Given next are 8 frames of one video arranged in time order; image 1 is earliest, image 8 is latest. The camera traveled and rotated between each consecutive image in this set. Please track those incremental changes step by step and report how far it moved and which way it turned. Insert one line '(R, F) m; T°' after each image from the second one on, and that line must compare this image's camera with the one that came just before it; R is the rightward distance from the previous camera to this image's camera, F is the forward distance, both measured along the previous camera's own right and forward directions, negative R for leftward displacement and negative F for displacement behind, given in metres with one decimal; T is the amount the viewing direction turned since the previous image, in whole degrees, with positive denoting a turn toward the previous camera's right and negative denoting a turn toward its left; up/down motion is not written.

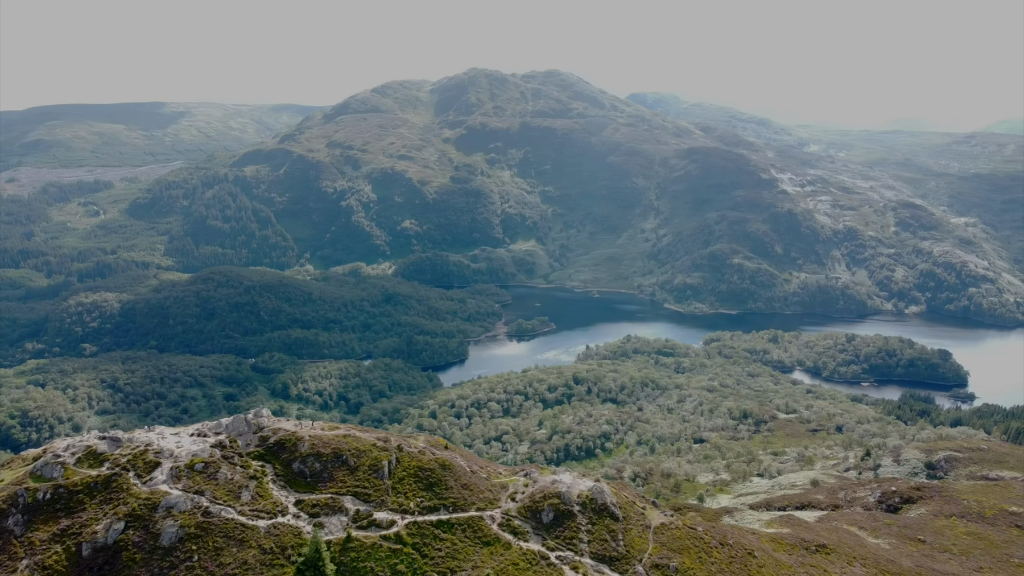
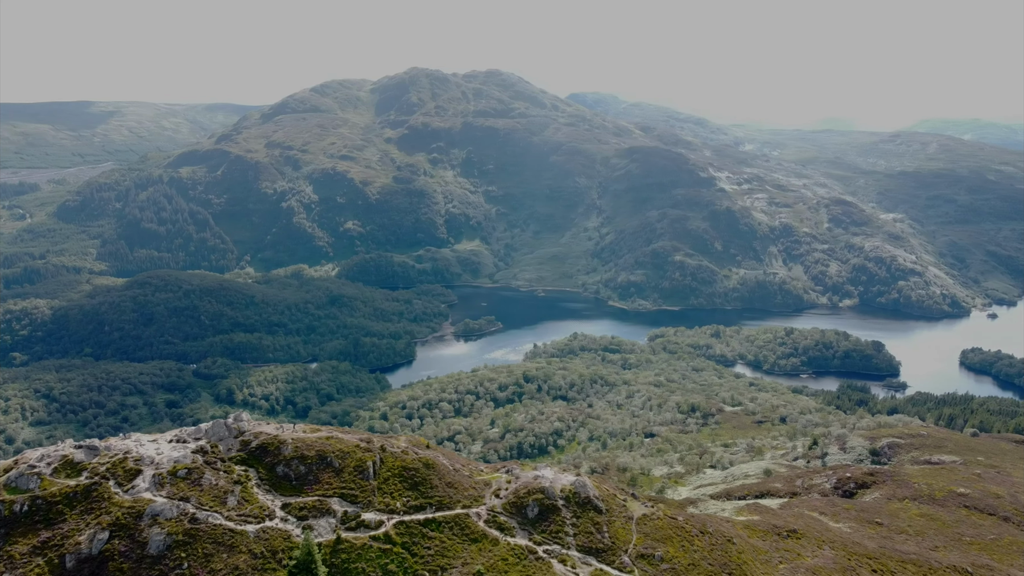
(-1.7, -0.3) m; +4°
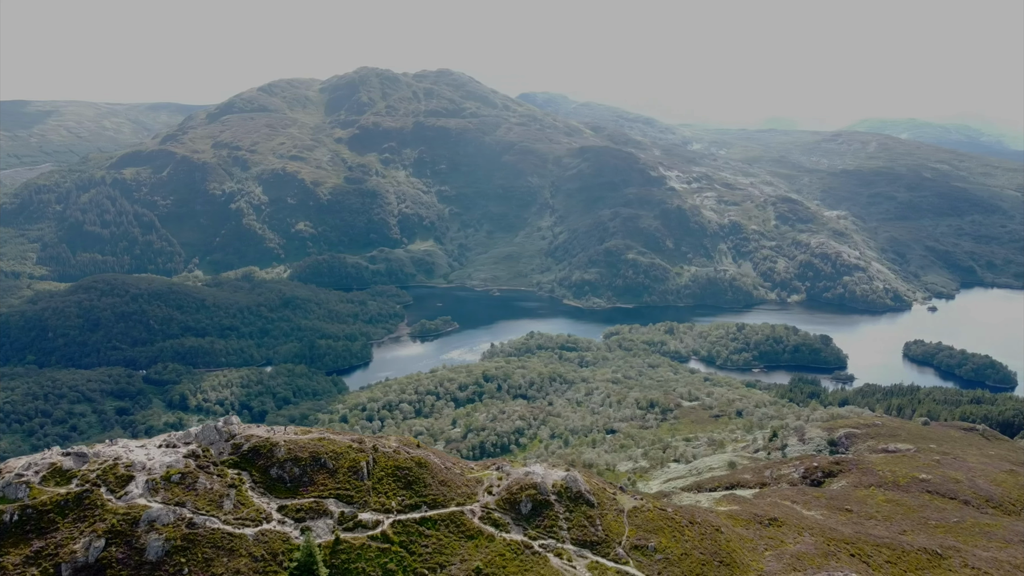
(-1.7, -0.3) m; +3°
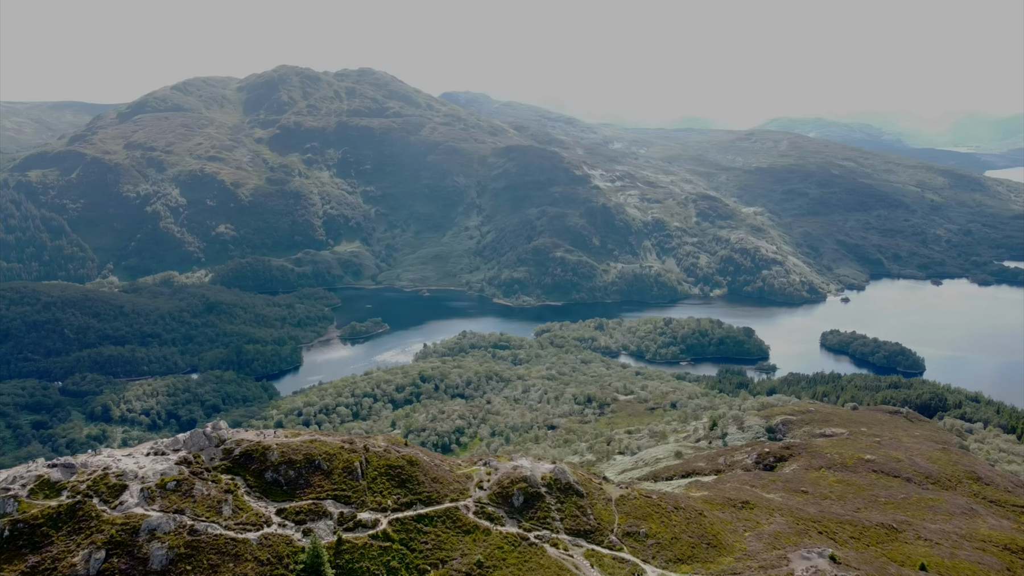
(-2.8, -0.4) m; +5°
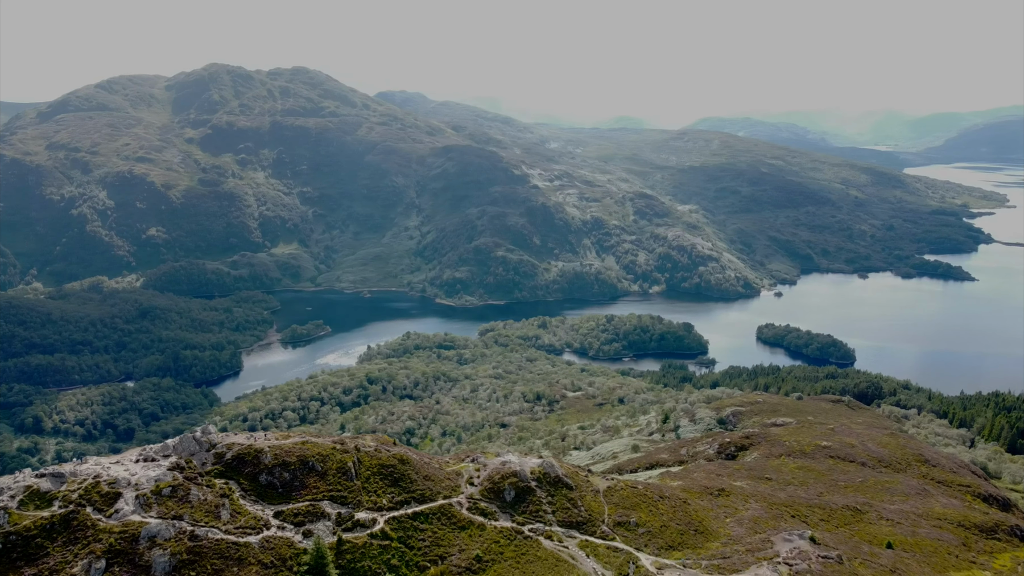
(-2.2, -0.4) m; +4°
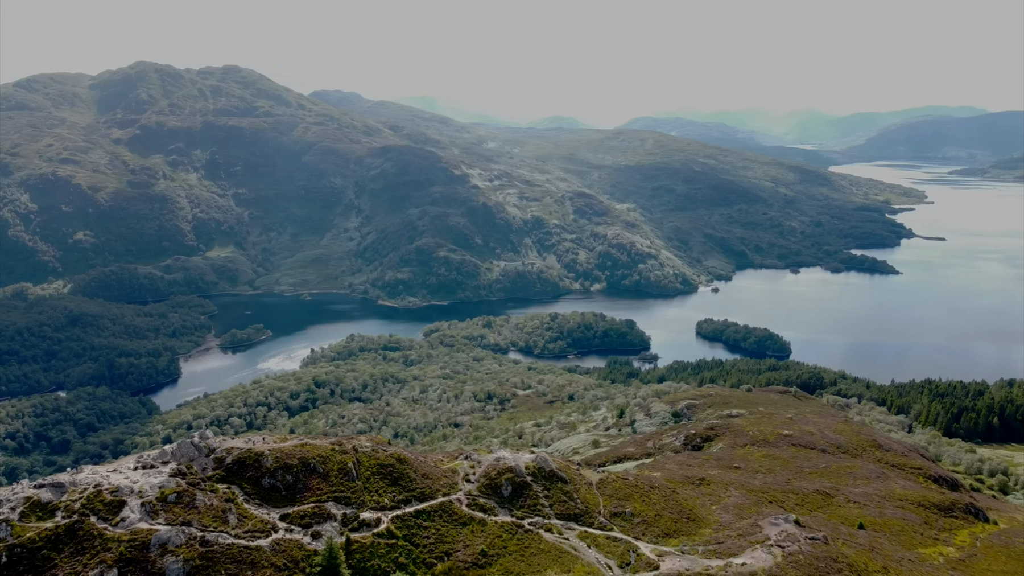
(-2.5, -0.4) m; +4°
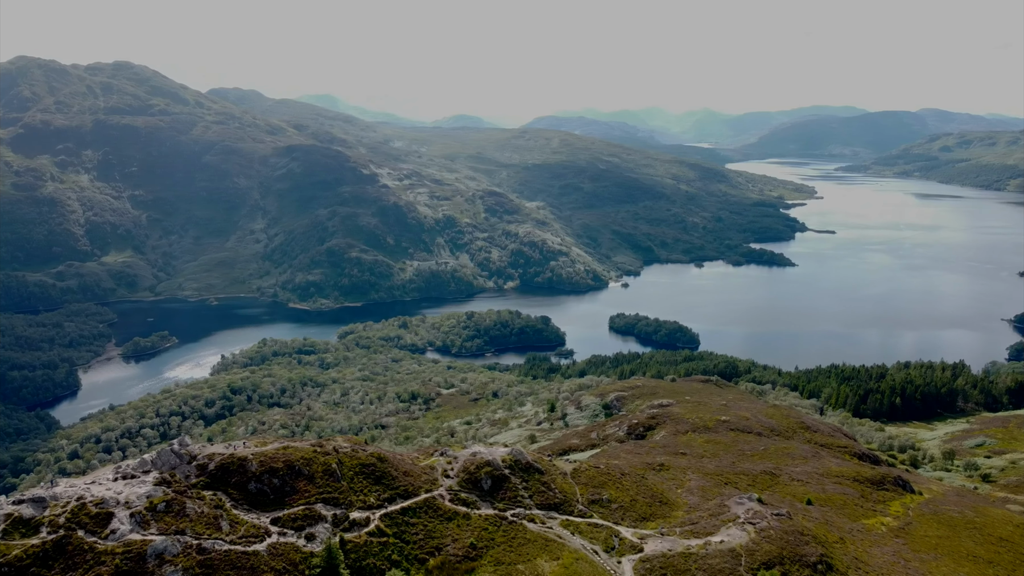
(-3.0, -0.4) m; +7°
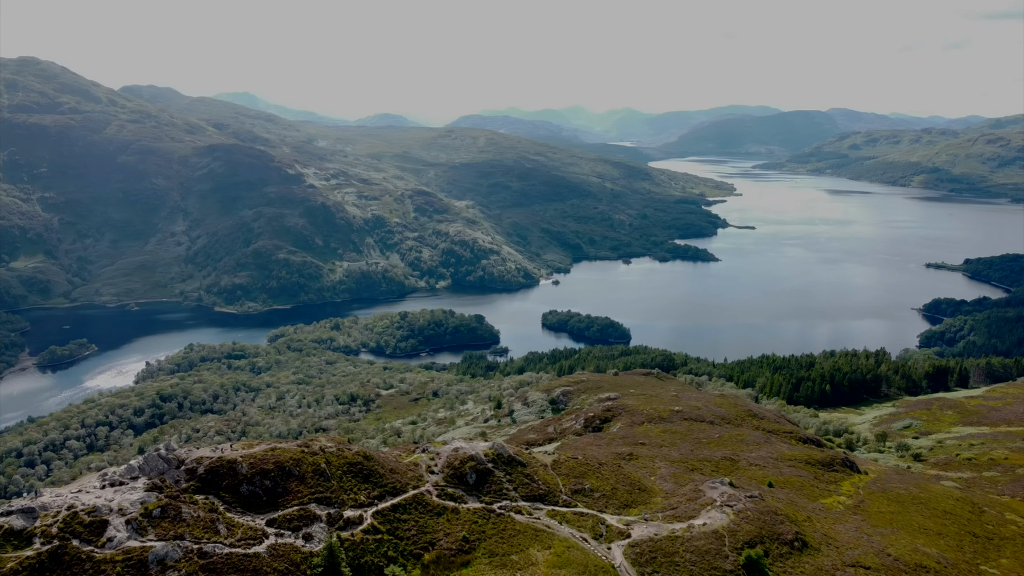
(-2.5, -0.4) m; +5°
